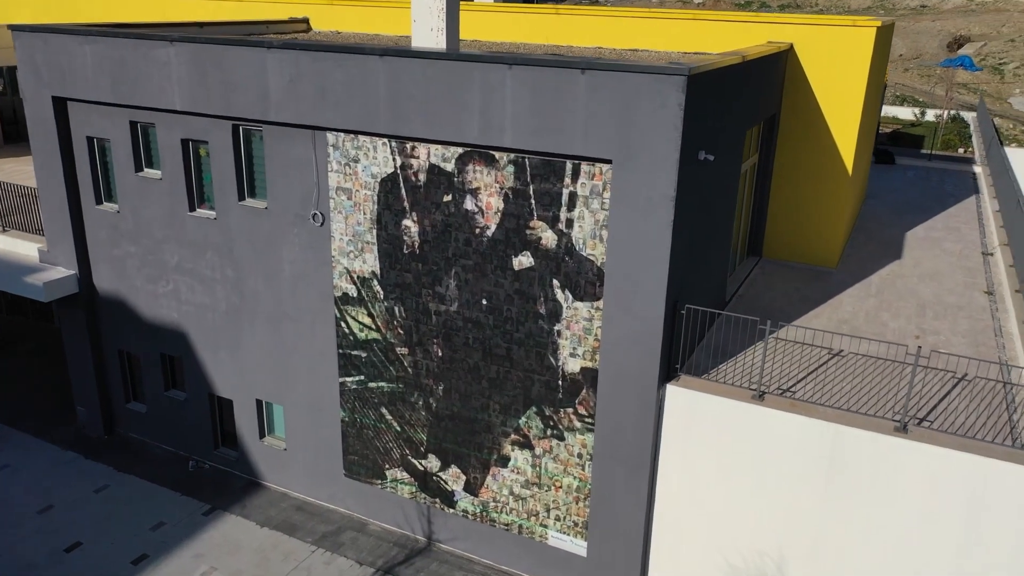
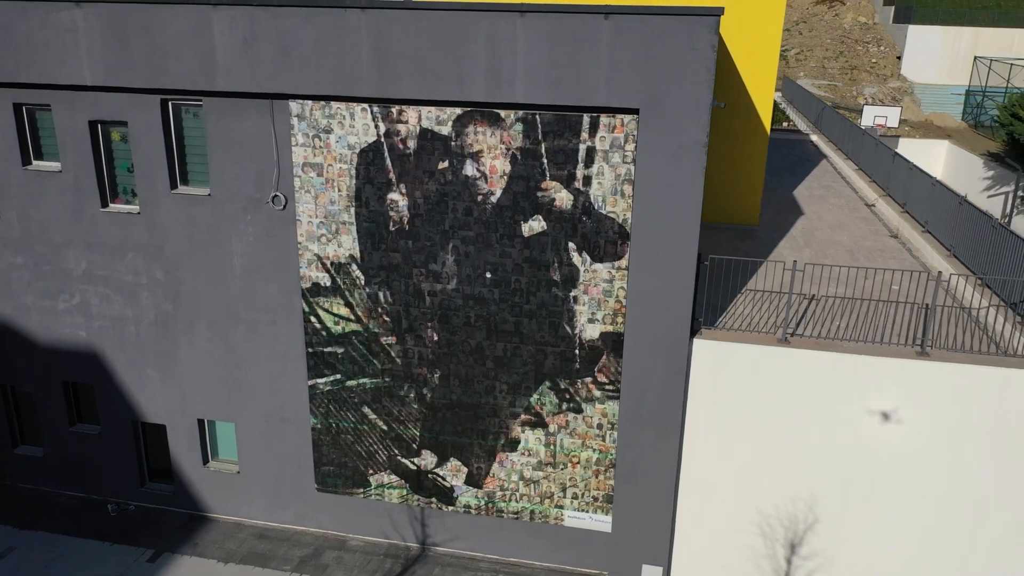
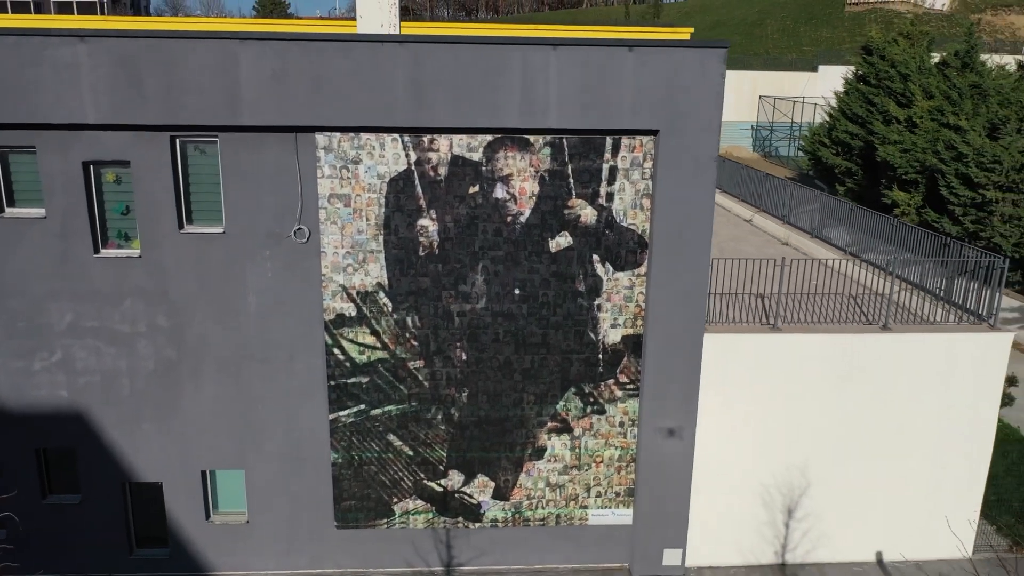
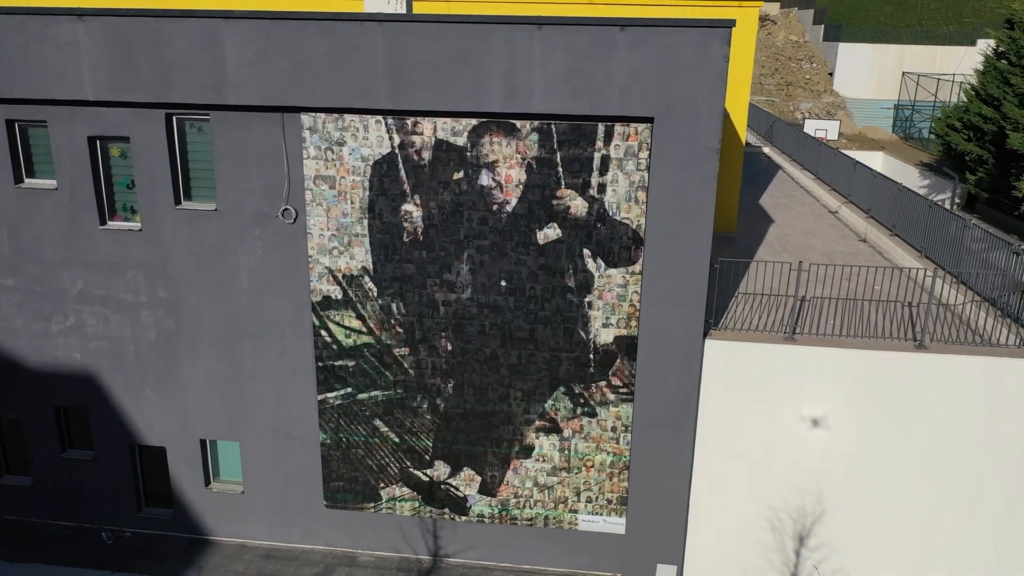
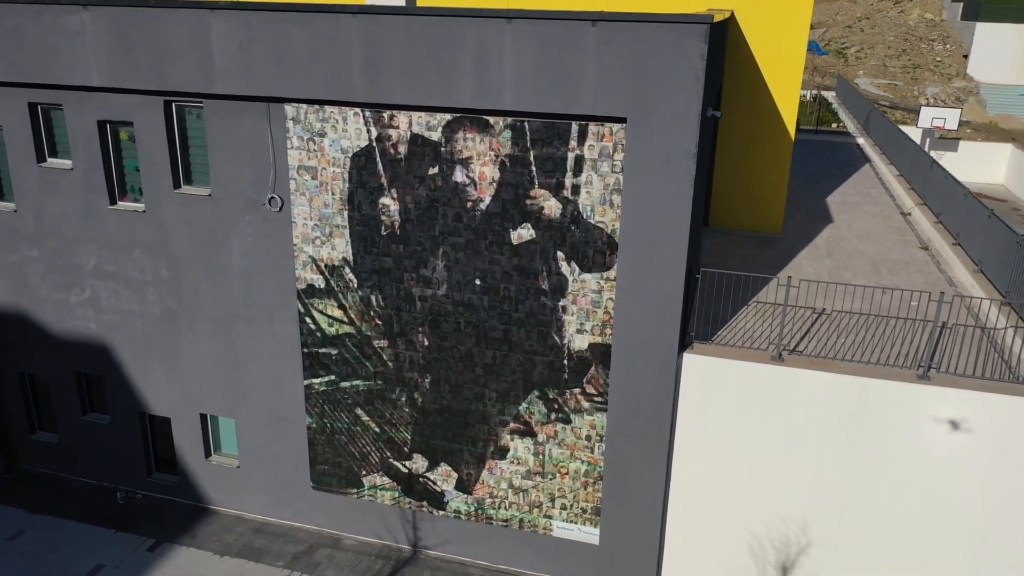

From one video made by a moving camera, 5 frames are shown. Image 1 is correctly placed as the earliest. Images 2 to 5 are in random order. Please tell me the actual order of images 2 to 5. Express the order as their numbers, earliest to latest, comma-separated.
5, 2, 4, 3
